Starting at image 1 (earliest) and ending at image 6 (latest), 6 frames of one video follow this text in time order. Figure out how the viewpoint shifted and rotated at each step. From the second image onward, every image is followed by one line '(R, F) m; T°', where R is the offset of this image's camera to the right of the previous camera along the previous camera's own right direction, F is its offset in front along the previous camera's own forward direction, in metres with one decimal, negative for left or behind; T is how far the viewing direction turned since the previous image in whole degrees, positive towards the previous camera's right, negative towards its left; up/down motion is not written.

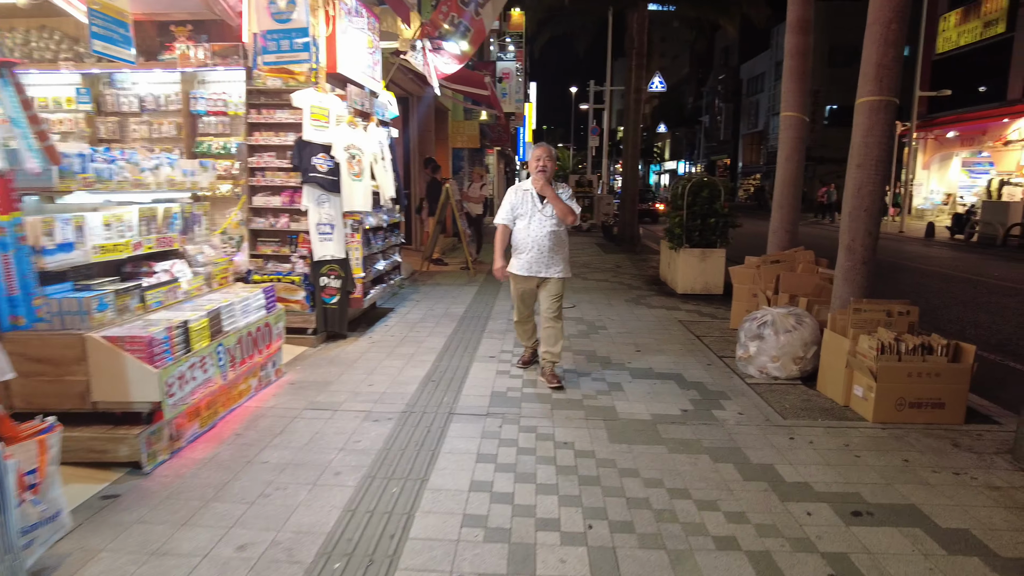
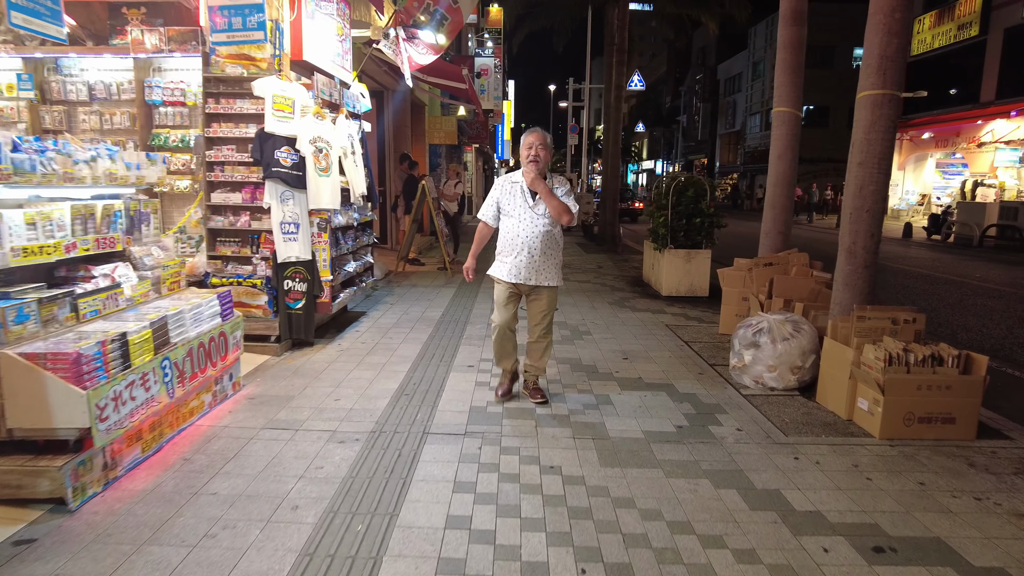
(0.0, +0.4) m; +2°
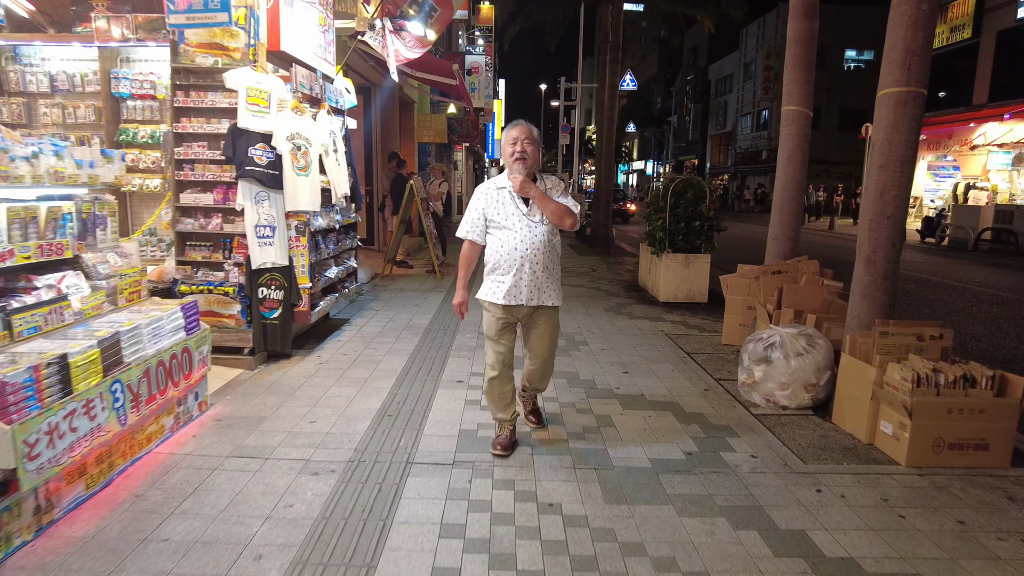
(0.0, +0.4) m; +1°
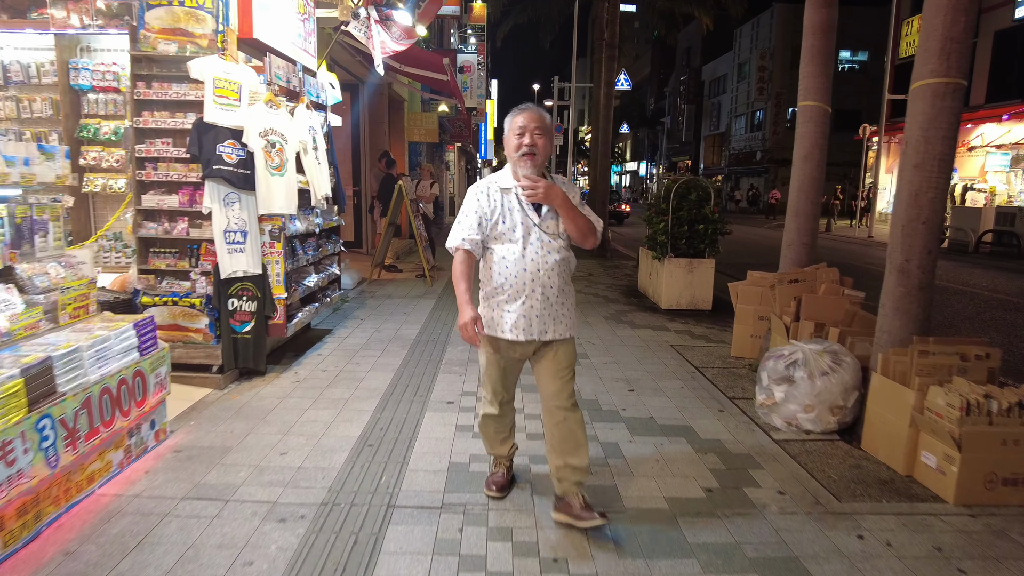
(0.0, +0.5) m; +1°
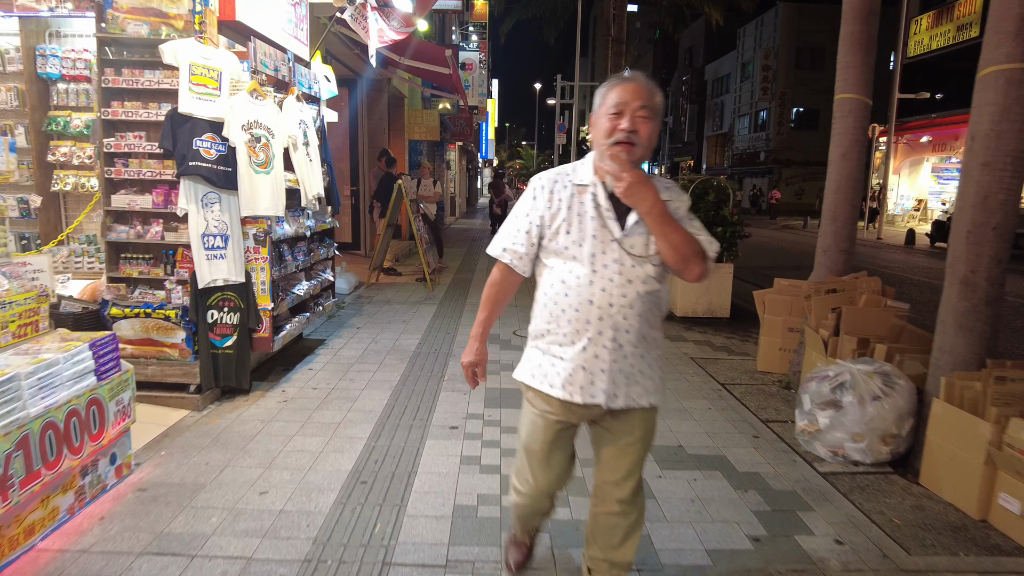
(-0.1, +0.5) m; 0°
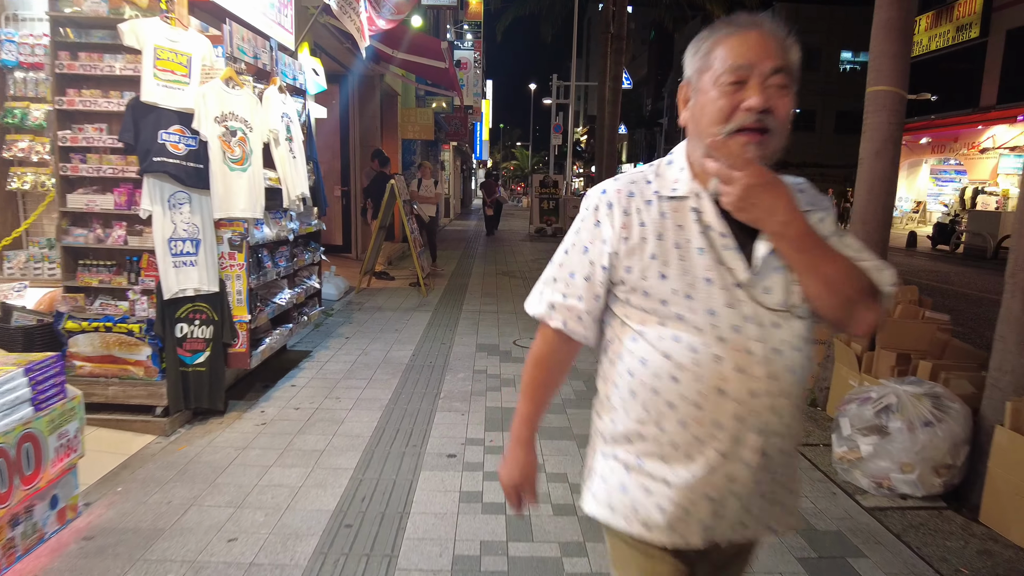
(-0.1, +0.4) m; +1°
